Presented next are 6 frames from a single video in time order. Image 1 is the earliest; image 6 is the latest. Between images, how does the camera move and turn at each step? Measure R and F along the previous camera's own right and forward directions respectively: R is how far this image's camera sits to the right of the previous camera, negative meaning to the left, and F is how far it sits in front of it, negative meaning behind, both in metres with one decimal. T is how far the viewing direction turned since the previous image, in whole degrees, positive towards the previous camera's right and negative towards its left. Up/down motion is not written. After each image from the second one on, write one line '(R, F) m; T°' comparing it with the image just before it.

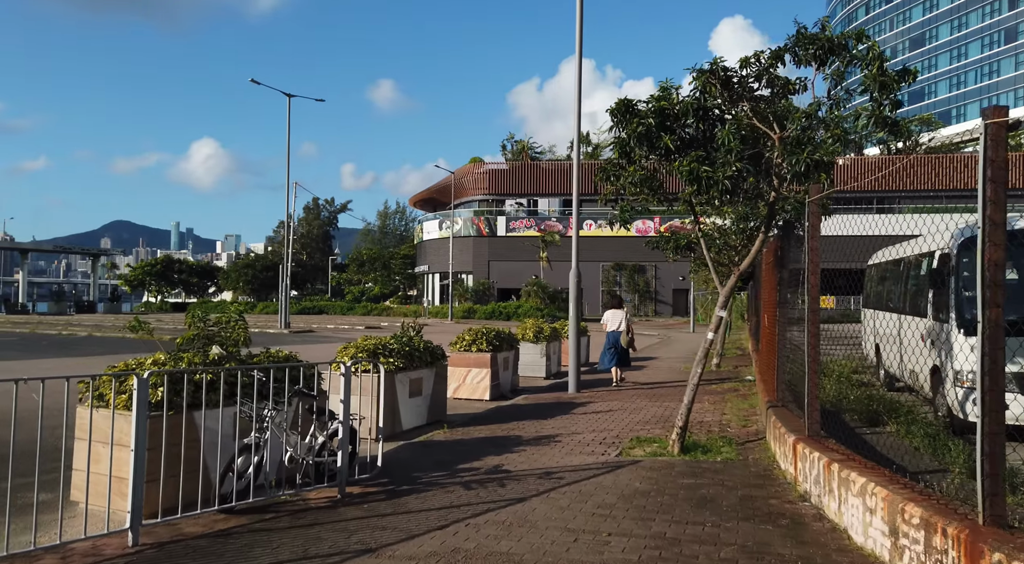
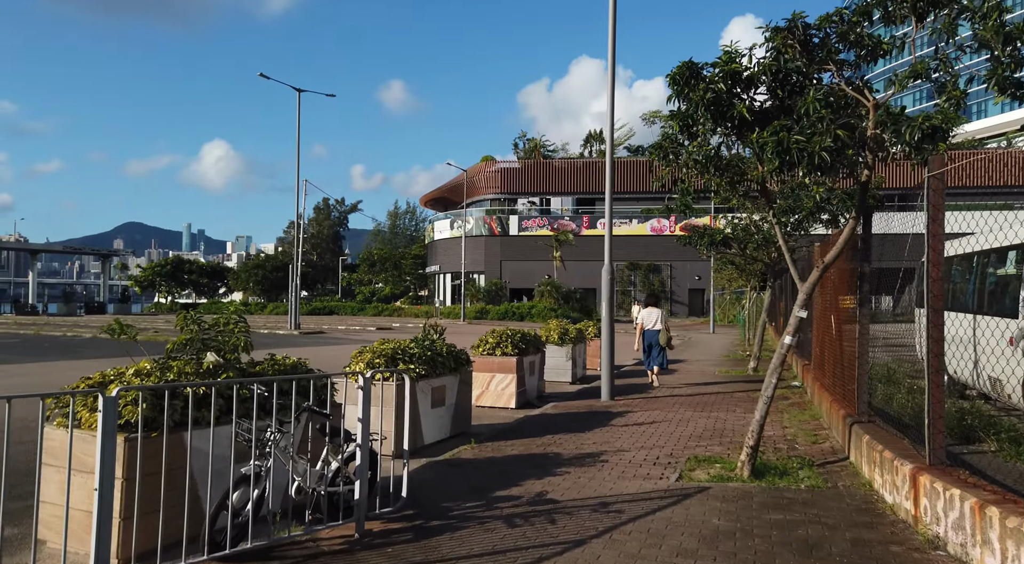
(-0.3, +1.1) m; -1°
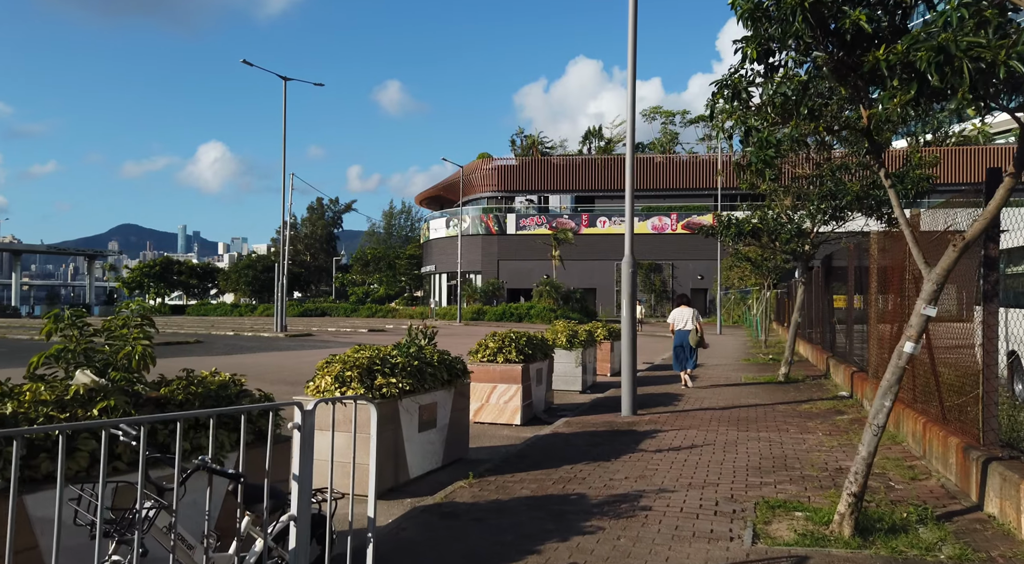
(-0.1, +1.9) m; 0°
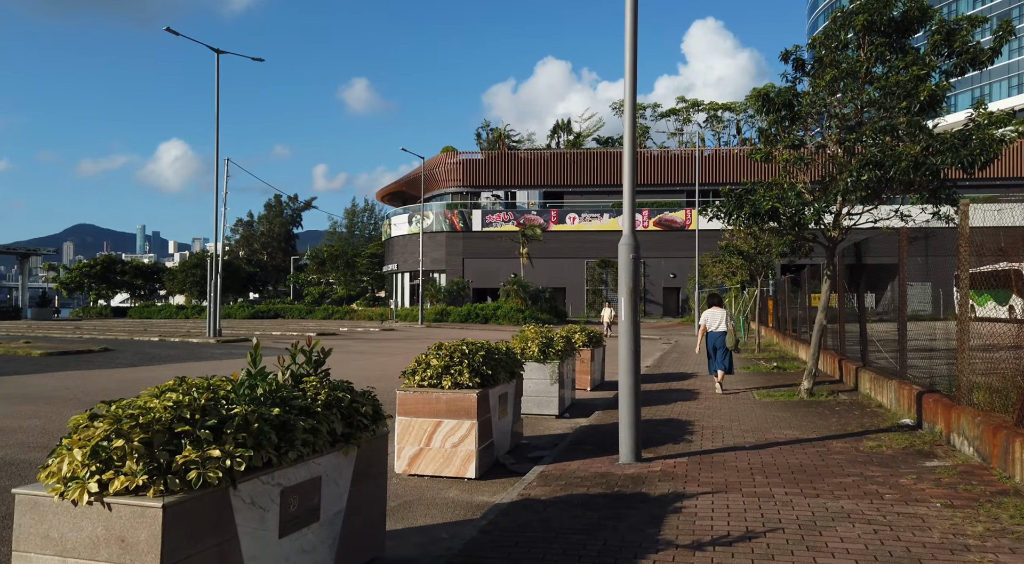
(+0.1, +3.2) m; +2°
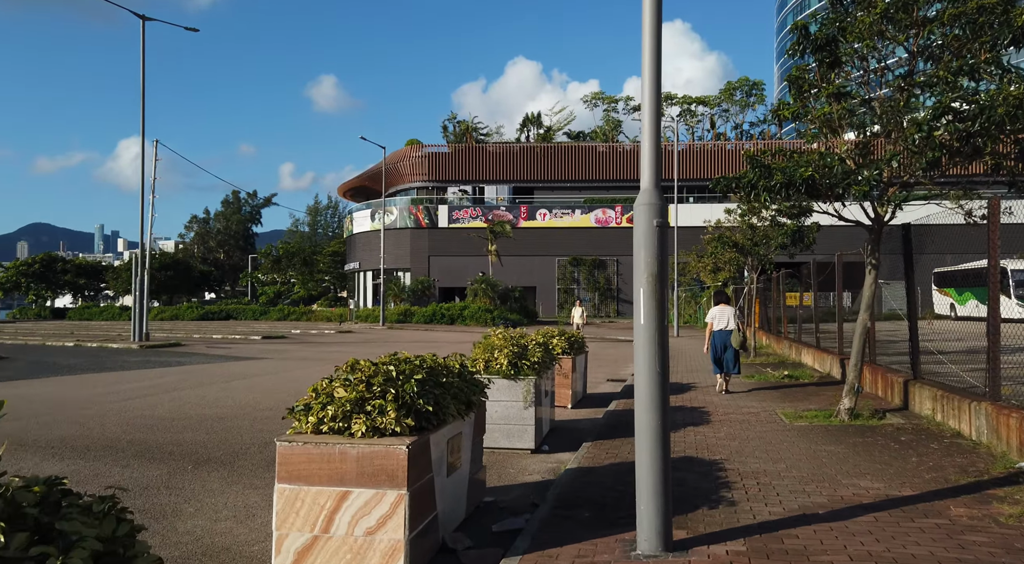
(+0.1, +2.9) m; +2°
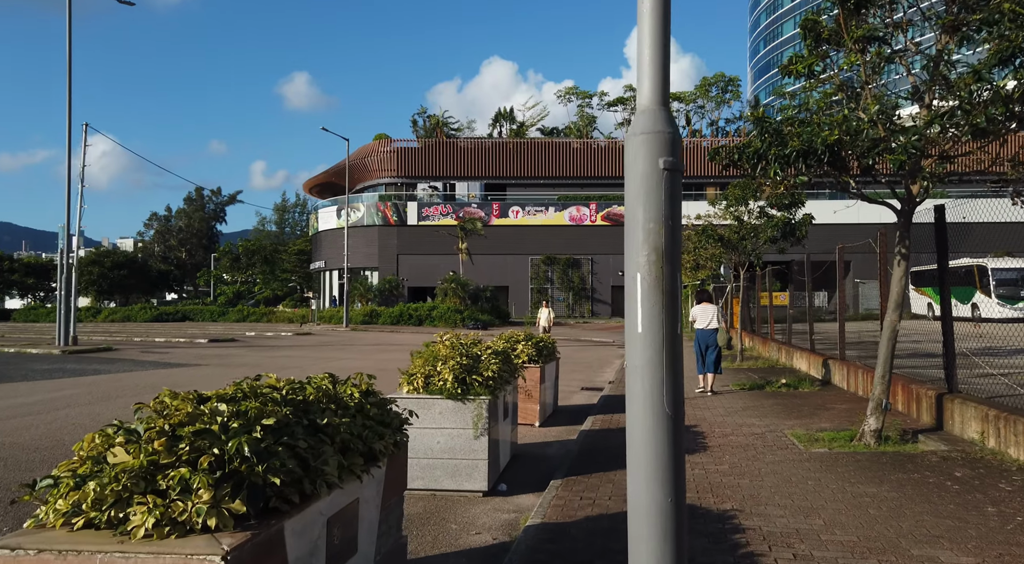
(+0.2, +2.0) m; +2°
